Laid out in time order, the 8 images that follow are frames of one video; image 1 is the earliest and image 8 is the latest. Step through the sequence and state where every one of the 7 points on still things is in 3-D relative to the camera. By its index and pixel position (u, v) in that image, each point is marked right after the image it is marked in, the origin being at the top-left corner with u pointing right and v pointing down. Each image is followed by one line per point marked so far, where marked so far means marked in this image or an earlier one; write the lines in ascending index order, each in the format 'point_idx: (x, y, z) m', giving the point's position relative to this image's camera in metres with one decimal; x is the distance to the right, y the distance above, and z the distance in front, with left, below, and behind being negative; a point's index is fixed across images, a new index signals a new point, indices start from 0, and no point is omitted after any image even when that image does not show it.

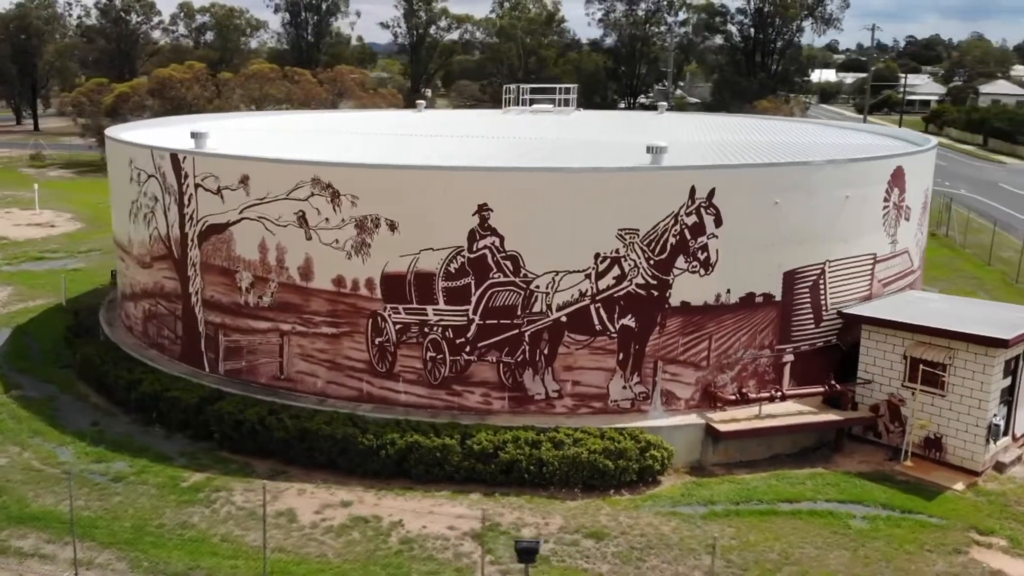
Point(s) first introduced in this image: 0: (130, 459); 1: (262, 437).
0: (-6.7, -3.0, +16.7) m
1: (-4.3, -2.6, +16.6) m
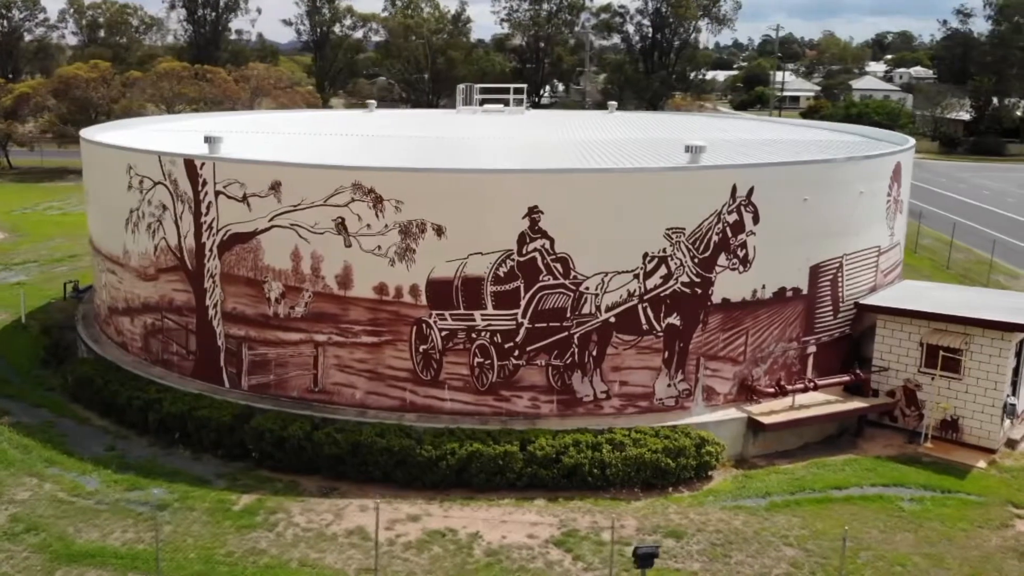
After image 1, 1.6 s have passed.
0: (-5.7, -3.2, +15.8) m
1: (-3.4, -2.8, +16.0) m
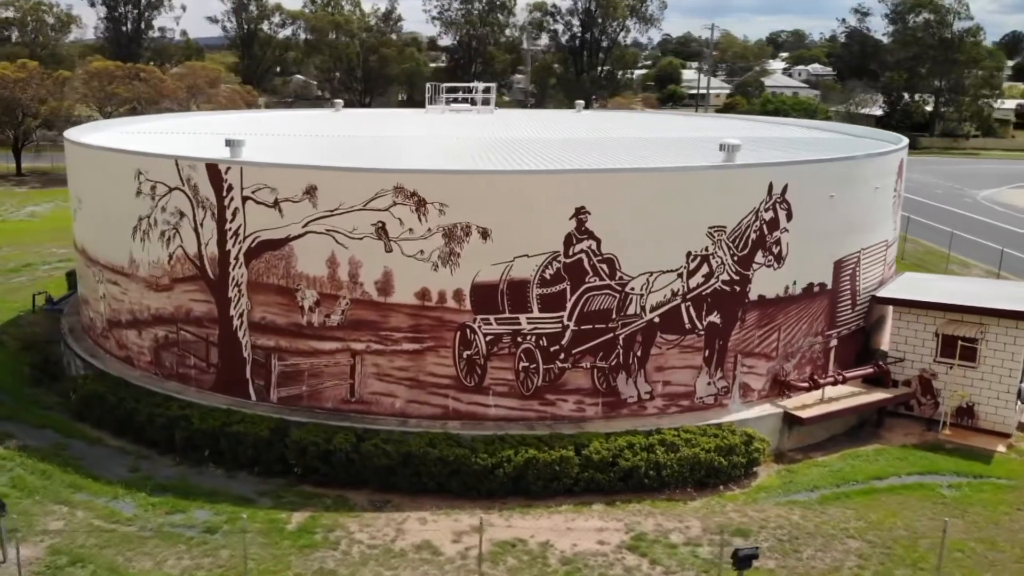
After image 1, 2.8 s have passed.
0: (-4.8, -3.4, +15.0) m
1: (-2.5, -2.9, +15.4) m
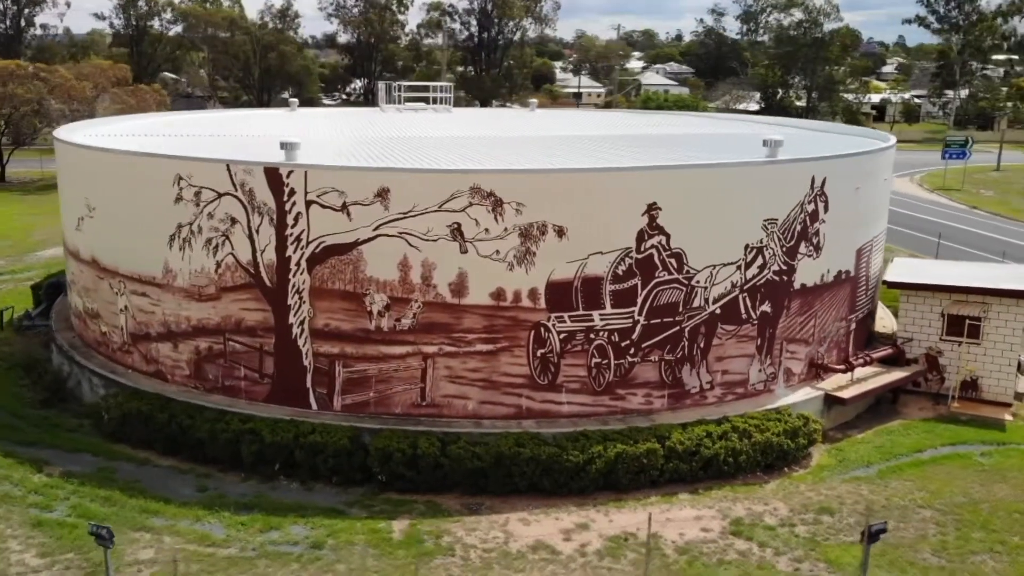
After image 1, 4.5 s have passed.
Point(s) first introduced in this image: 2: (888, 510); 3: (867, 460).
0: (-3.2, -3.5, +14.5) m
1: (-1.0, -2.9, +15.2) m
2: (+6.2, -3.6, +15.6) m
3: (+6.5, -3.2, +17.4) m
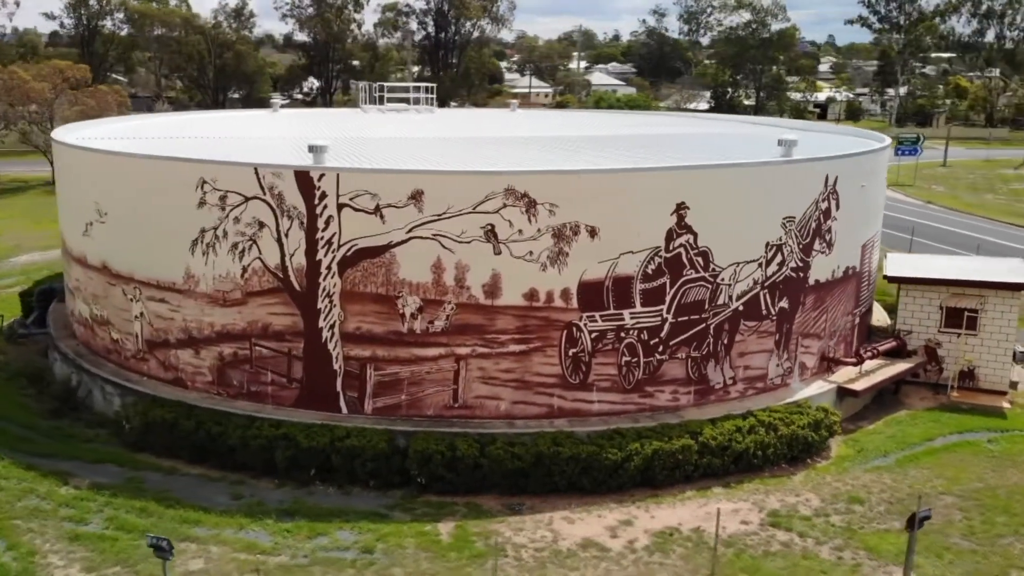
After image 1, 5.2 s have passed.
0: (-2.5, -3.6, +14.4) m
1: (-0.4, -2.9, +15.3) m
2: (+6.8, -3.5, +16.1) m
3: (+7.0, -3.1, +17.9) m
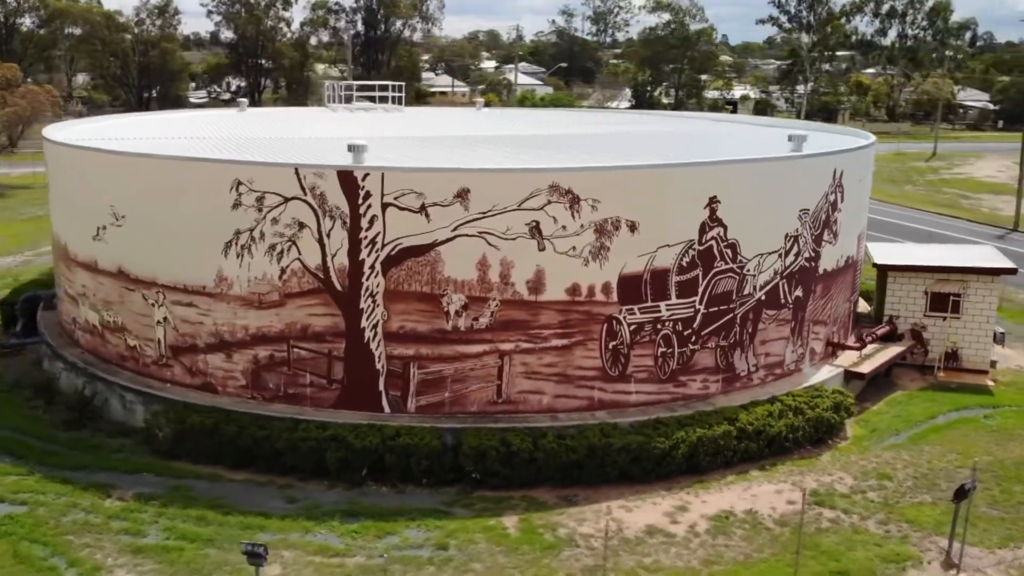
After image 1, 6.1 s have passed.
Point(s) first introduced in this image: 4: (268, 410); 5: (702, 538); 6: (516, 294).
0: (-1.5, -3.6, +14.4) m
1: (+0.5, -2.9, +15.5) m
2: (+7.6, -3.3, +17.0) m
3: (+7.6, -2.8, +18.9) m
4: (-4.3, -2.1, +16.6) m
5: (+2.9, -3.8, +14.4) m
6: (+0.1, -0.1, +16.1) m
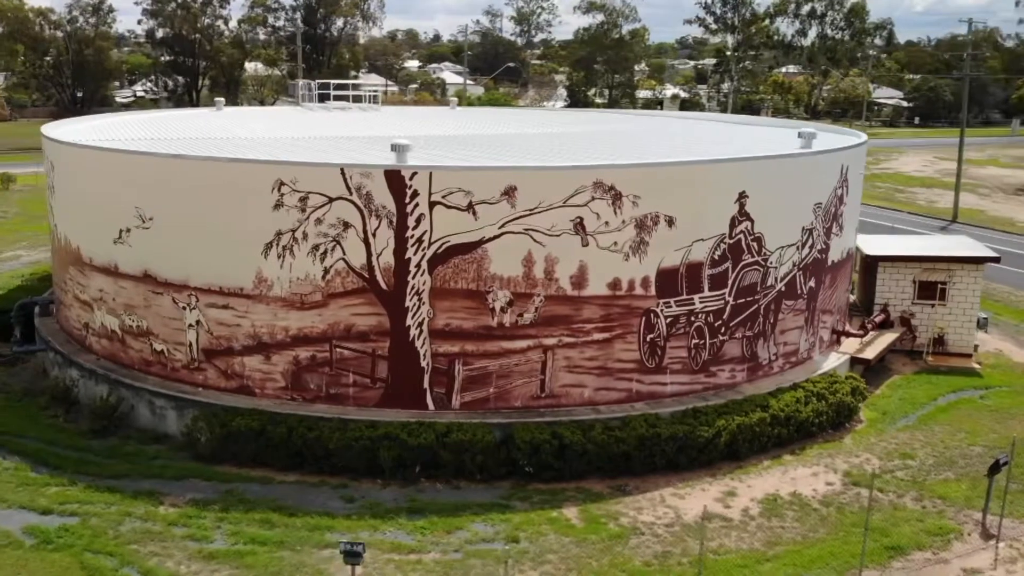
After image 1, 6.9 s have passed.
0: (-0.5, -3.5, +14.6) m
1: (+1.4, -2.8, +15.8) m
2: (+8.3, -3.1, +17.9) m
3: (+8.1, -2.6, +19.8) m
4: (-3.5, -2.1, +16.5) m
5: (+3.9, -3.6, +14.9) m
6: (+0.8, 0.0, +16.4) m
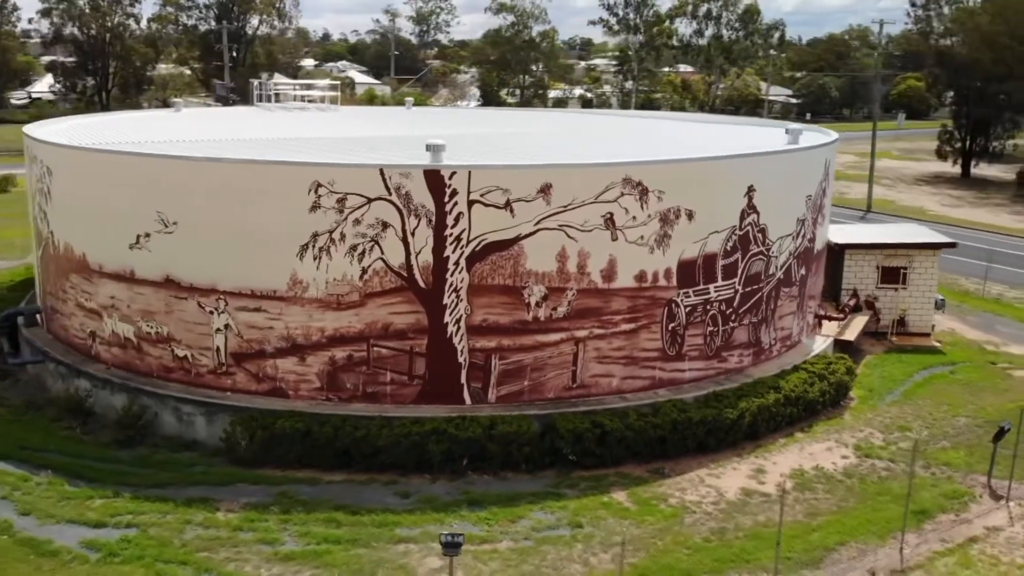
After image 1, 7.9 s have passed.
0: (+0.4, -3.4, +15.0) m
1: (+2.1, -2.6, +16.5) m
2: (+8.7, -2.7, +19.4) m
3: (+8.3, -2.3, +21.2) m
4: (-2.8, -2.1, +16.5) m
5: (+4.7, -3.4, +15.8) m
6: (+1.4, +0.1, +17.0) m
